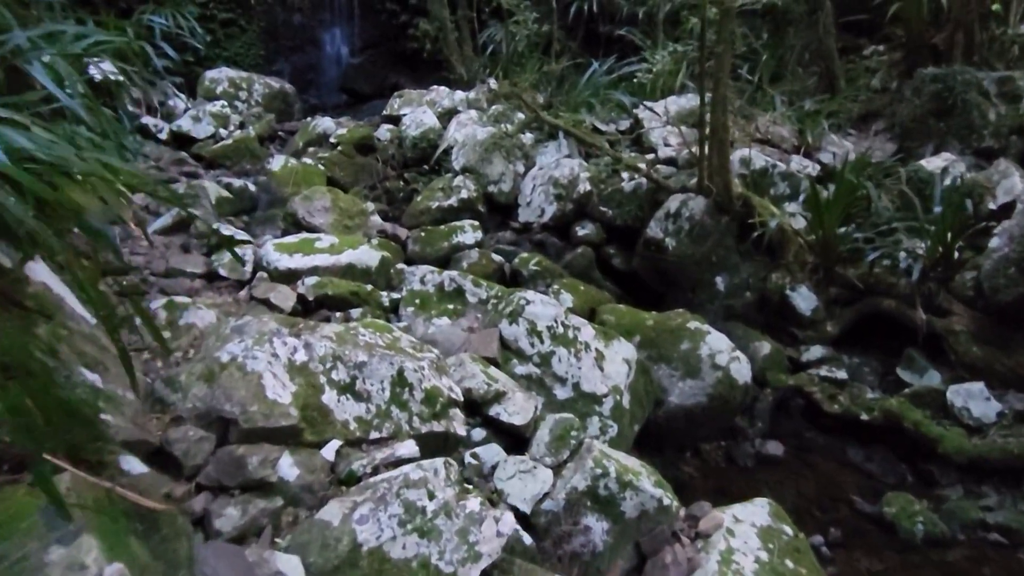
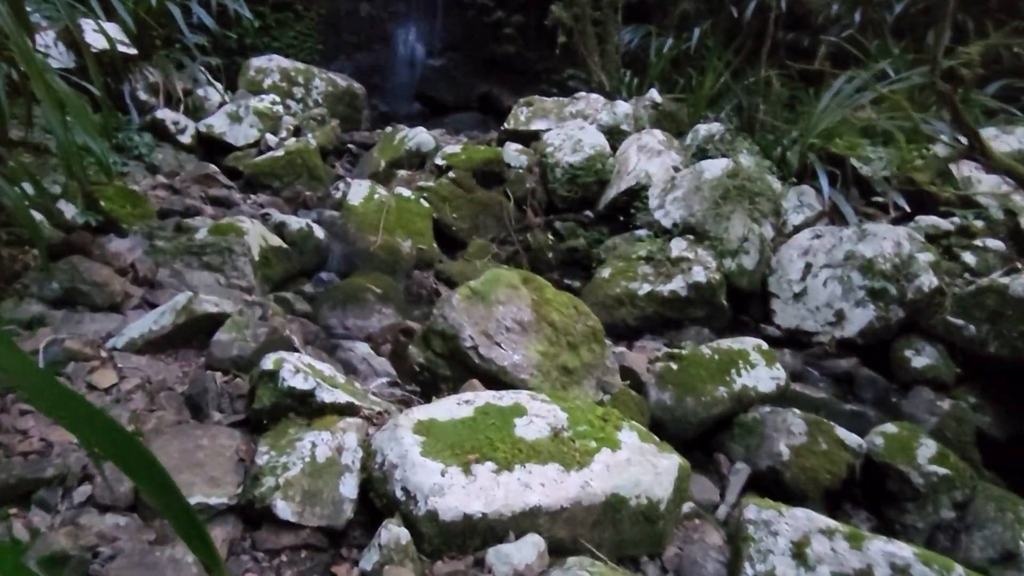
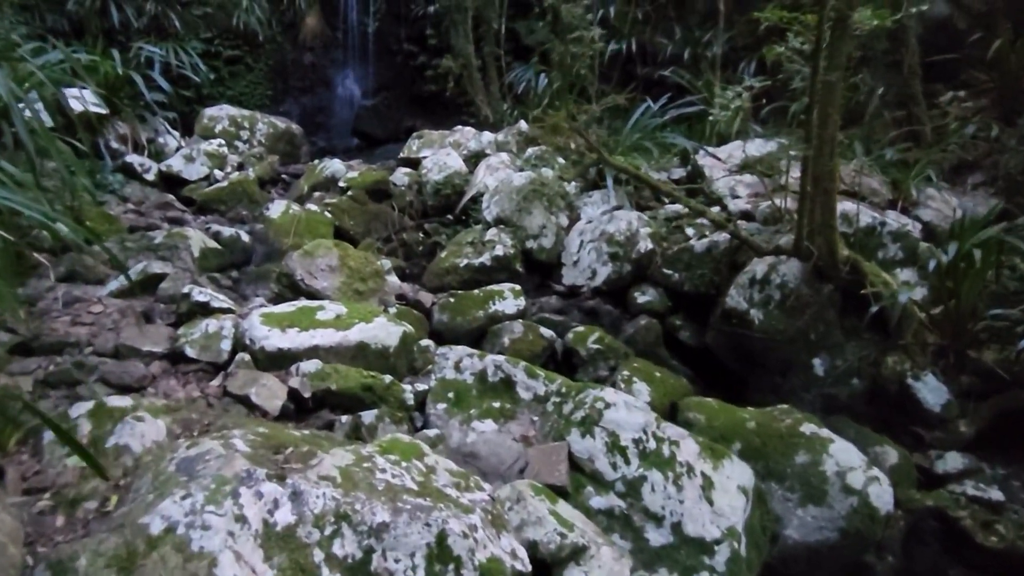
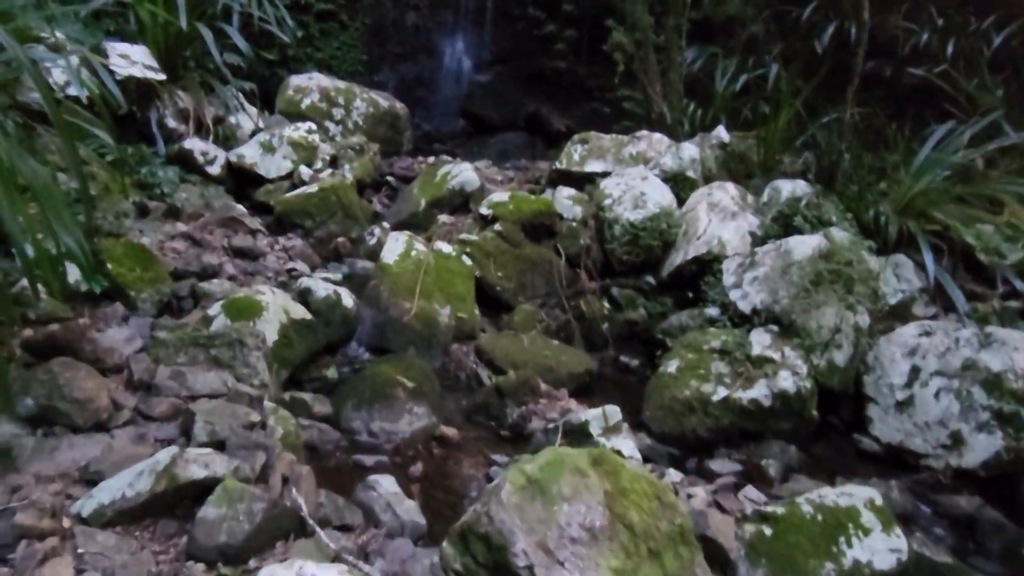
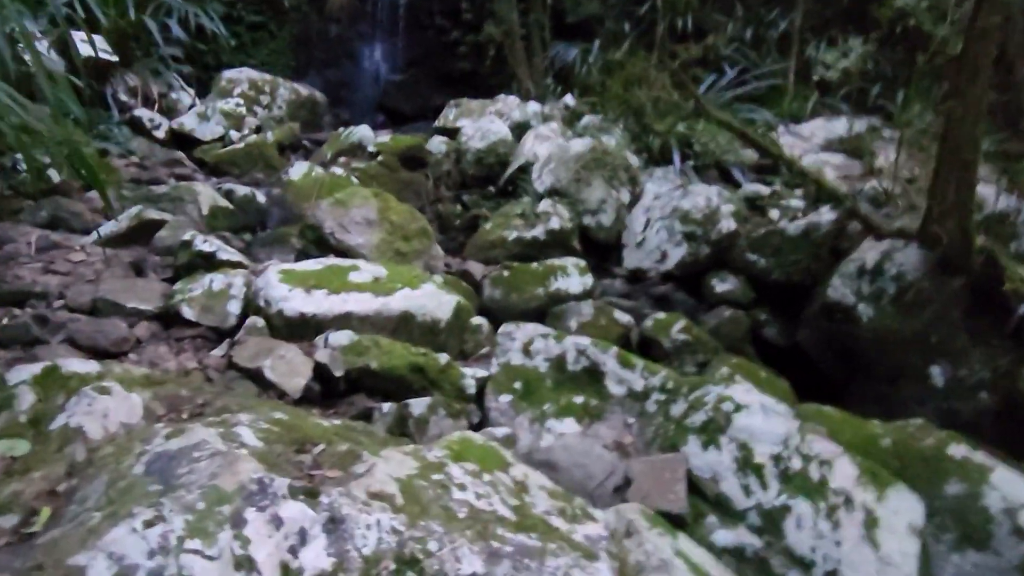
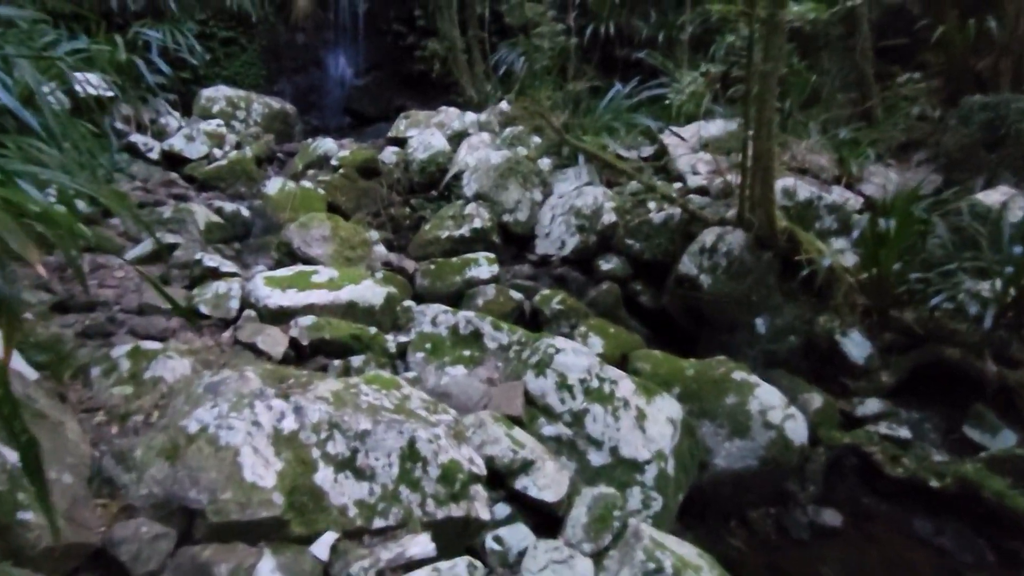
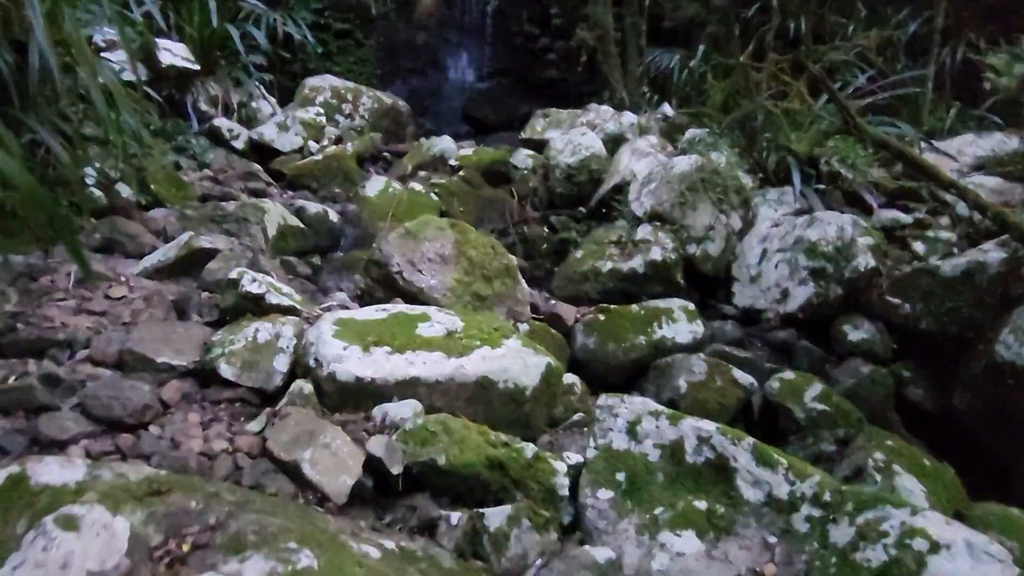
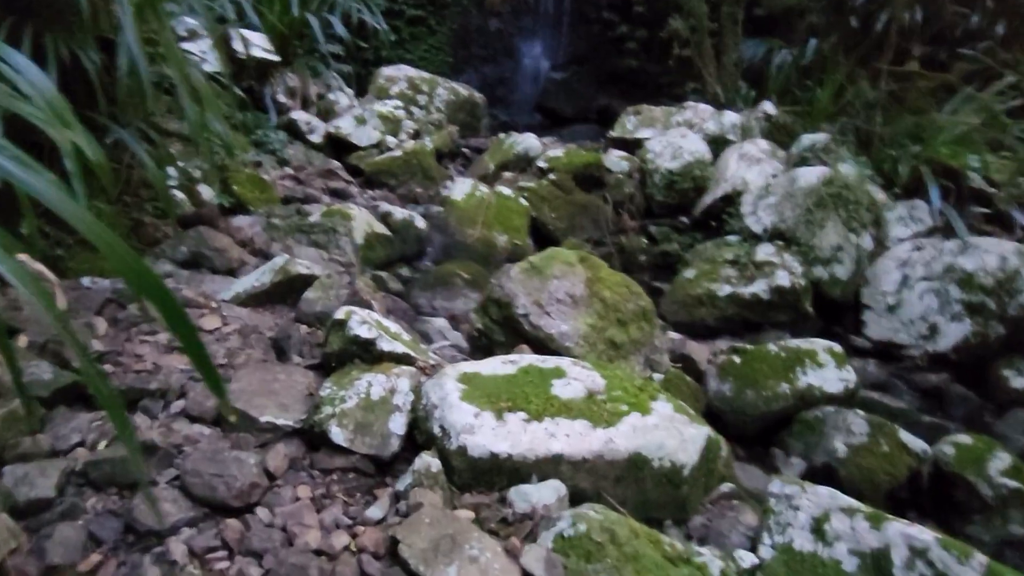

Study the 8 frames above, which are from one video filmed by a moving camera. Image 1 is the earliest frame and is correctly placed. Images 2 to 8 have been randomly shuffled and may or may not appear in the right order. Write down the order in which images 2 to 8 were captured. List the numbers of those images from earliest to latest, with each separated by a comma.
6, 3, 5, 7, 8, 2, 4
